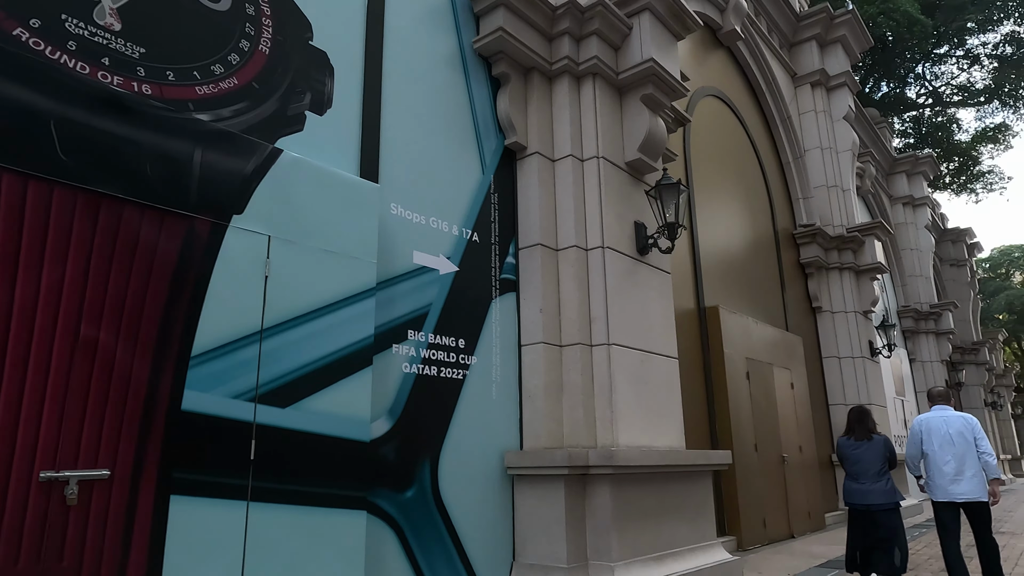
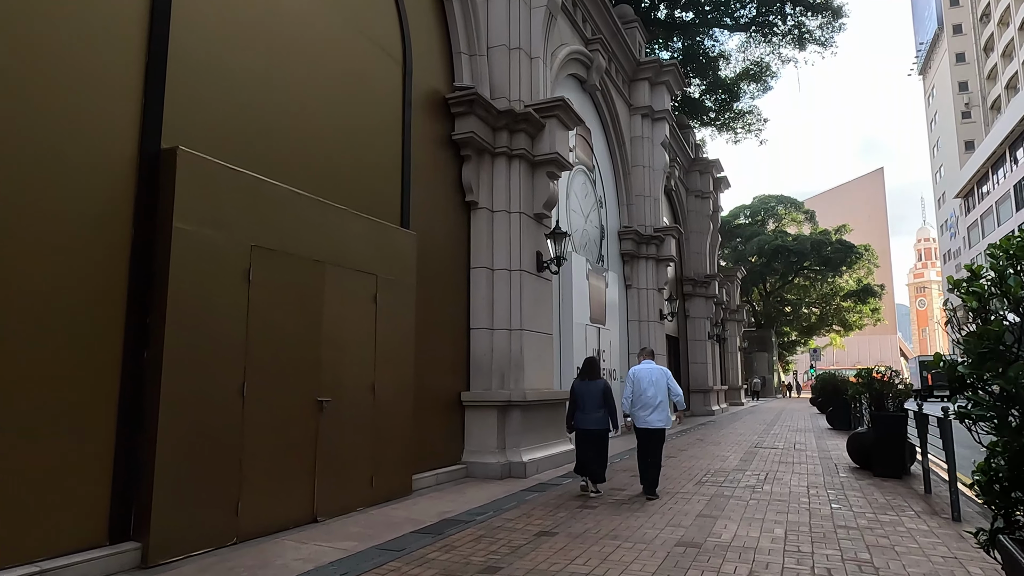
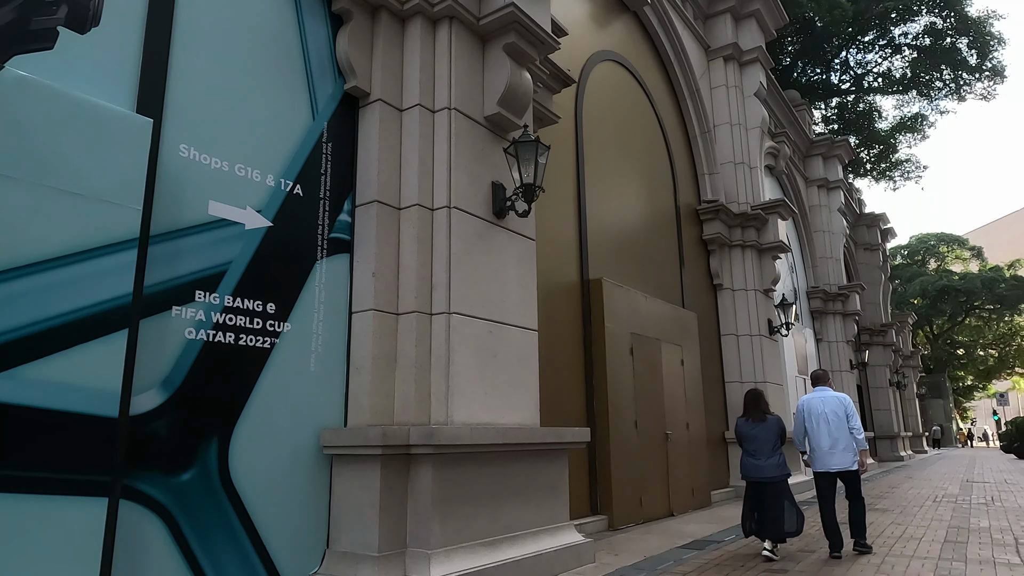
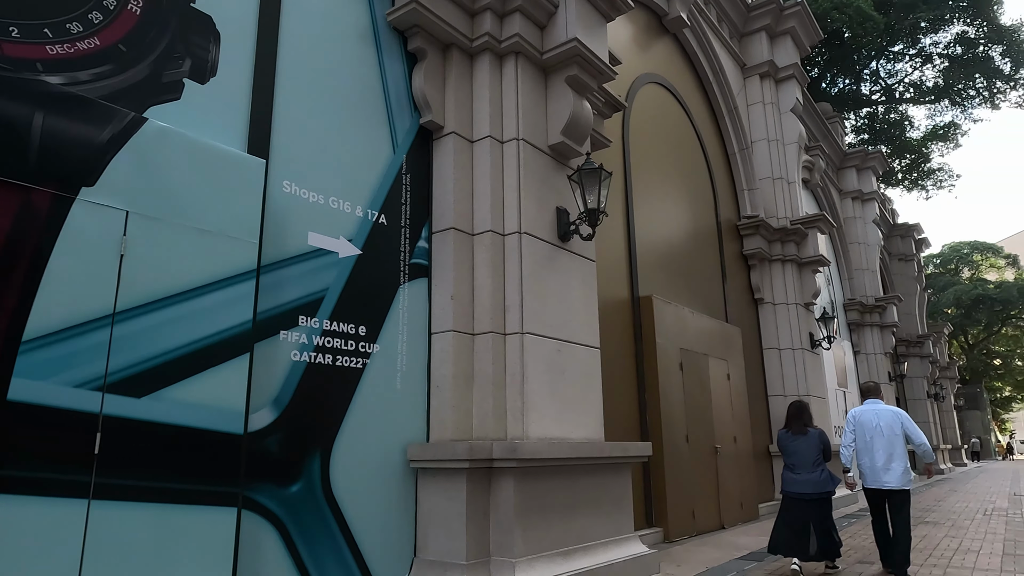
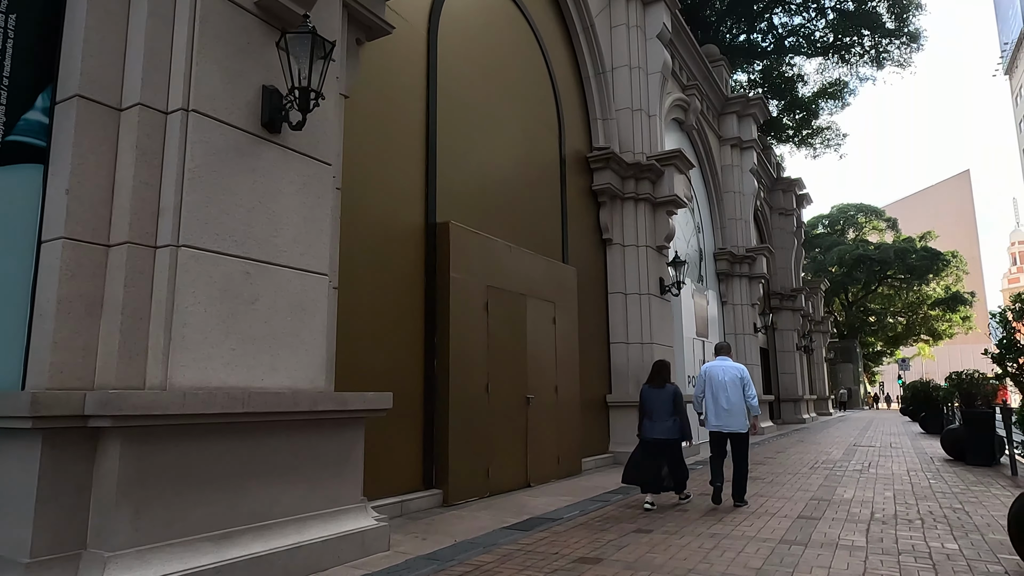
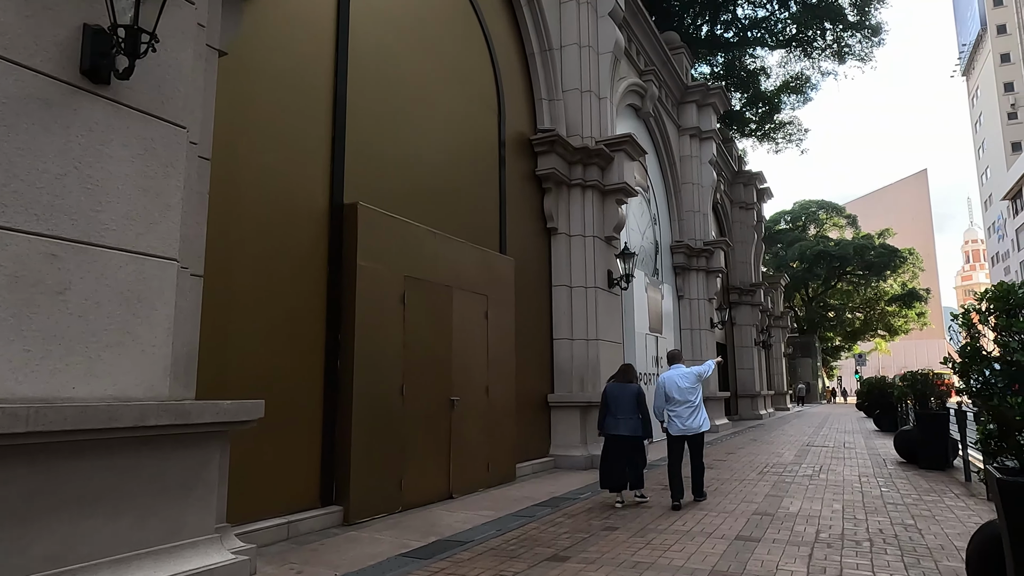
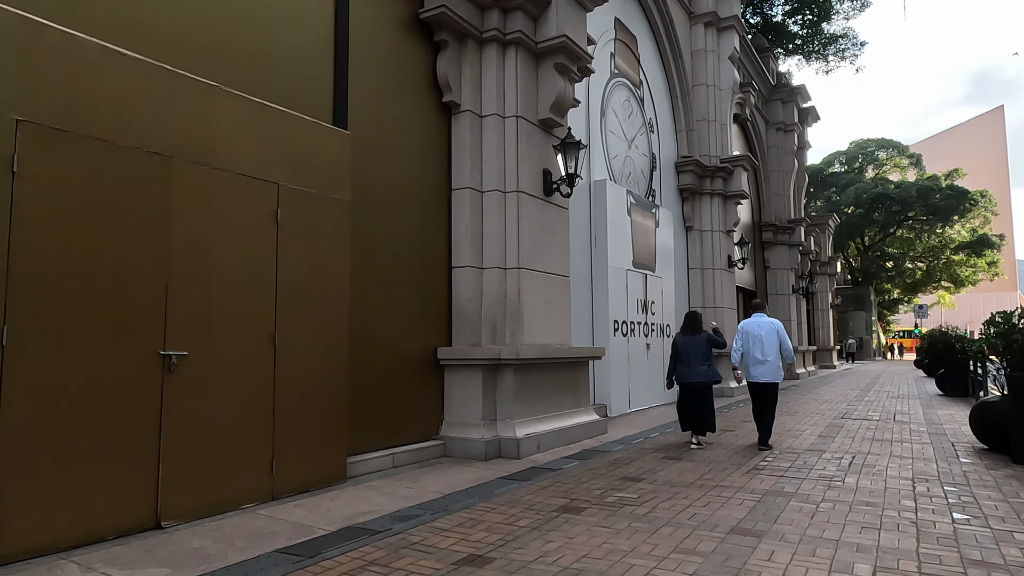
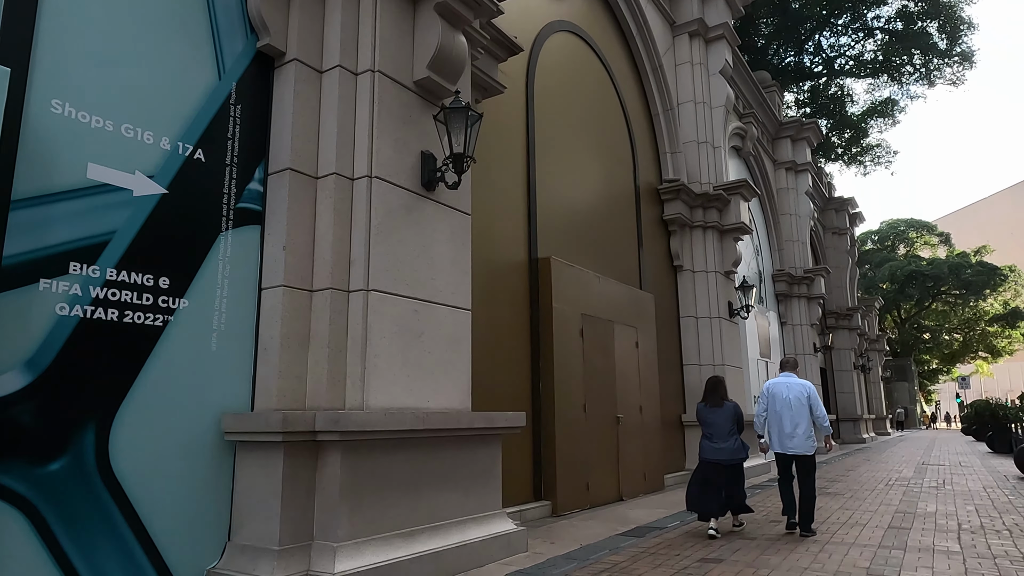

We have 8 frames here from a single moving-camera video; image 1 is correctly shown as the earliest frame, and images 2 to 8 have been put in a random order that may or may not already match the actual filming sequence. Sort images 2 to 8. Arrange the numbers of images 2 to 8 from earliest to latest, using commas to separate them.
4, 3, 8, 5, 6, 2, 7
